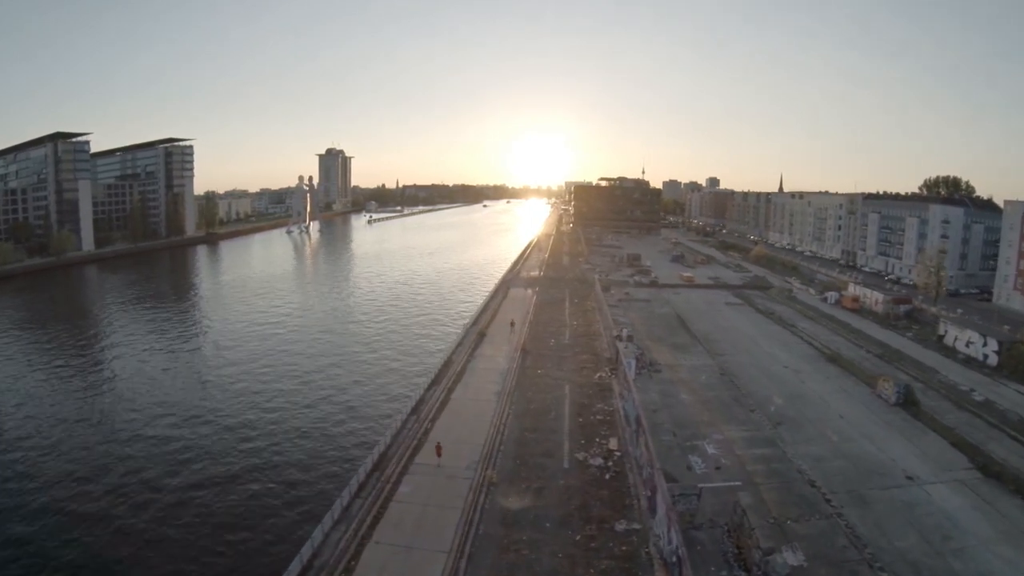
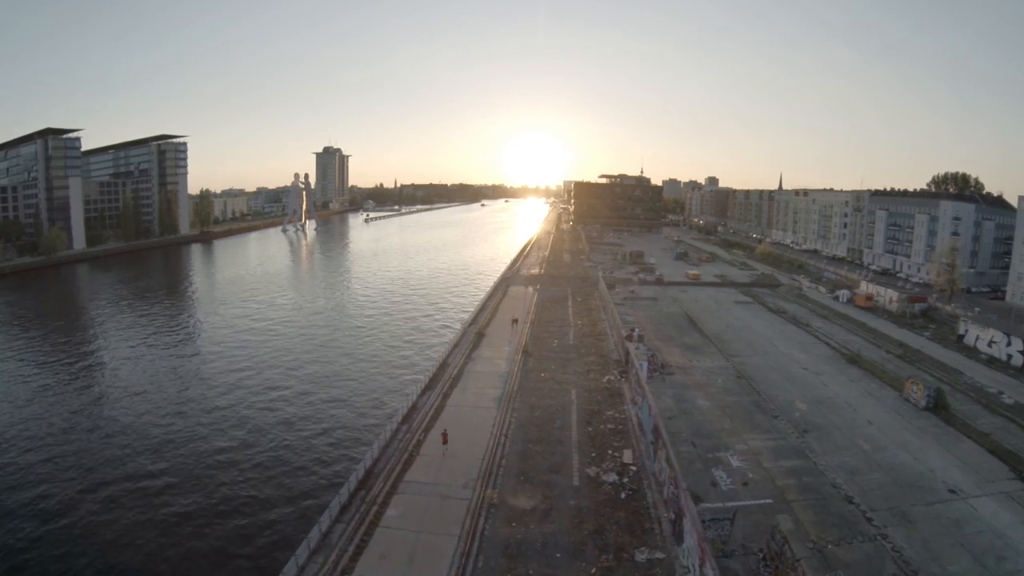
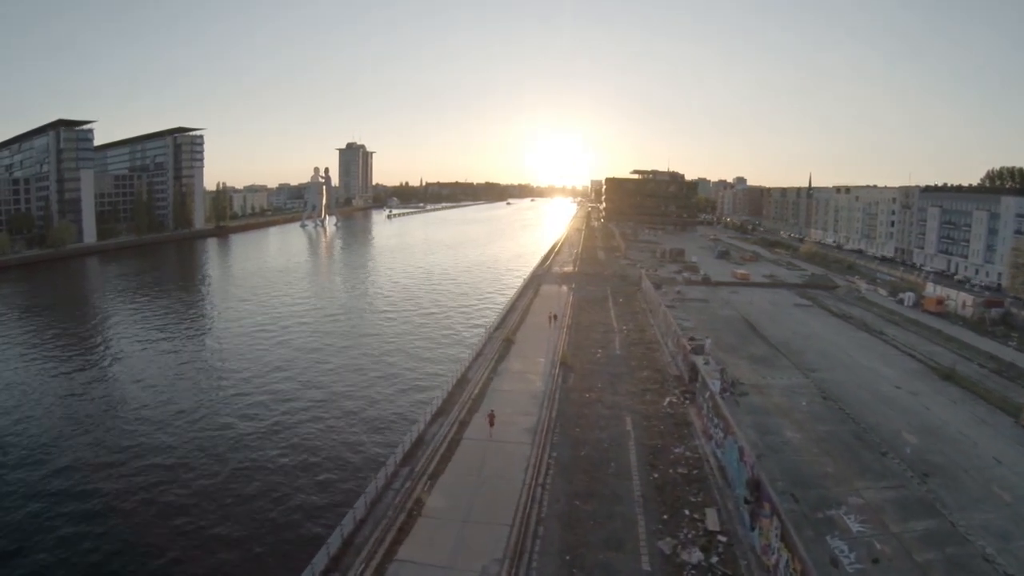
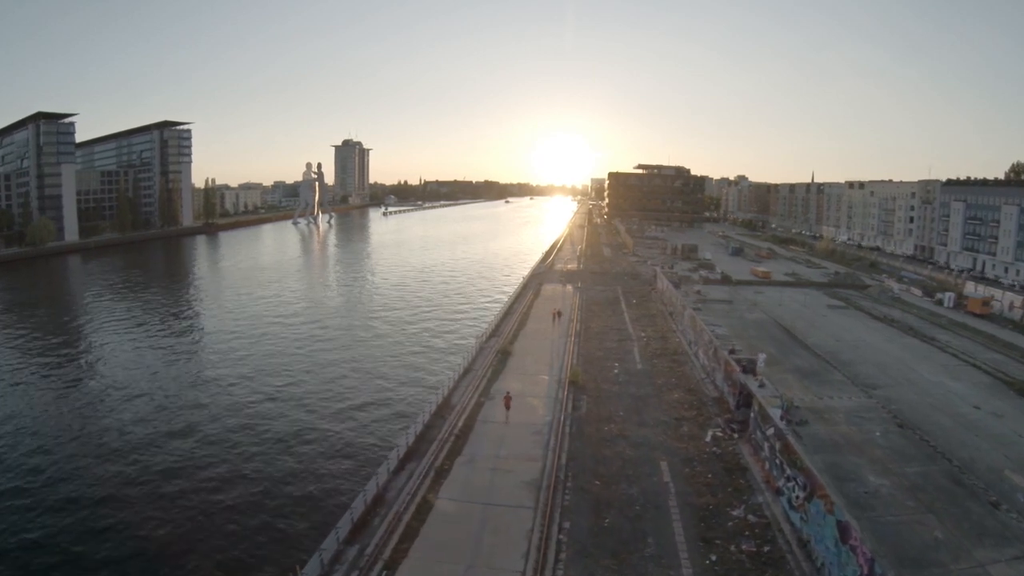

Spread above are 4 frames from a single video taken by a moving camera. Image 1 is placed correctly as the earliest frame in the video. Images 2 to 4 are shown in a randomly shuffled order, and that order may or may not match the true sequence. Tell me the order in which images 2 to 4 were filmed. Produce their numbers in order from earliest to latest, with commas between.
2, 3, 4
